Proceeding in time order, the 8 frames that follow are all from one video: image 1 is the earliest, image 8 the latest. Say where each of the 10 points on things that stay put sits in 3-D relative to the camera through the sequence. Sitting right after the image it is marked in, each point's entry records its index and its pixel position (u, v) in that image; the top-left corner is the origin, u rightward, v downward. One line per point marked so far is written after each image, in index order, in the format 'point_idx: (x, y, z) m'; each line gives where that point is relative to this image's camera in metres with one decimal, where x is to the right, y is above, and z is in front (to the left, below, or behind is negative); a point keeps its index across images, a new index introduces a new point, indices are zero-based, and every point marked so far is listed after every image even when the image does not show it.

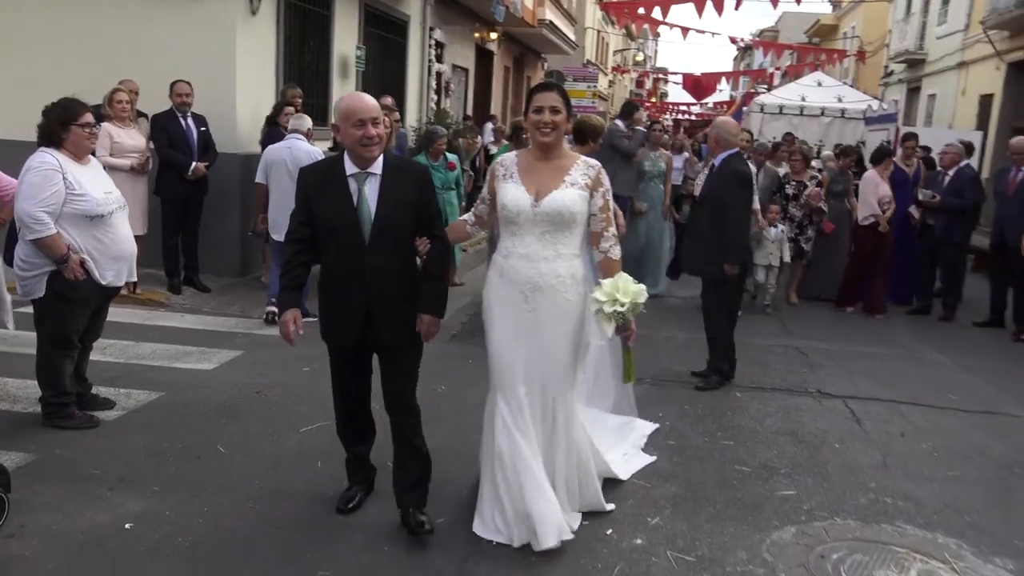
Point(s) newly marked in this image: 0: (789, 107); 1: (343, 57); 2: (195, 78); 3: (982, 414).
0: (+5.3, +3.4, +16.6) m
1: (-2.2, +3.0, +11.3) m
2: (-3.1, +2.1, +8.7) m
3: (+3.1, -0.8, +5.9) m
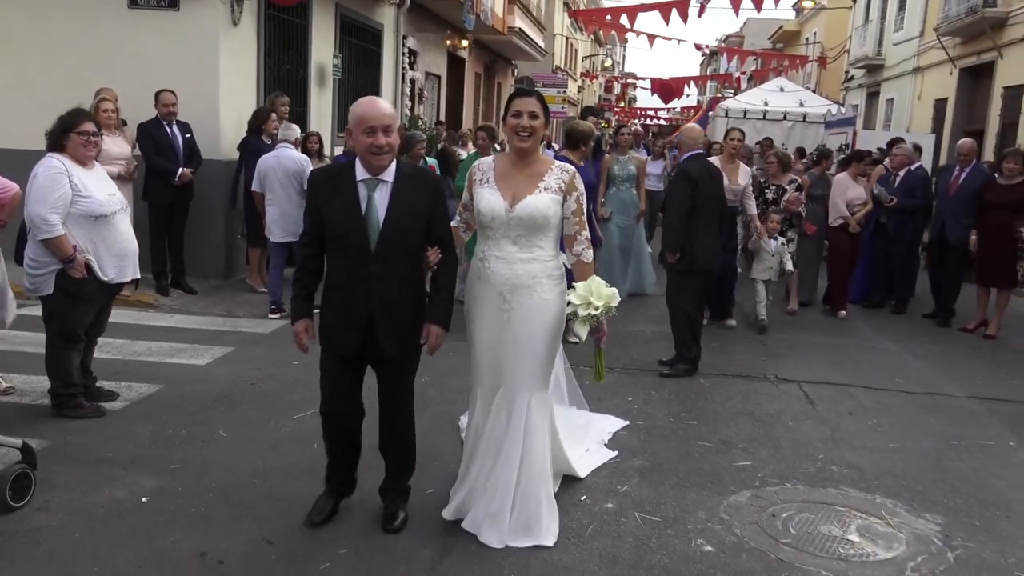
0: (+4.7, +3.5, +17.2) m
1: (-2.5, +2.9, +11.6) m
2: (-3.4, +2.1, +9.0) m
3: (+3.0, -0.8, +6.4) m
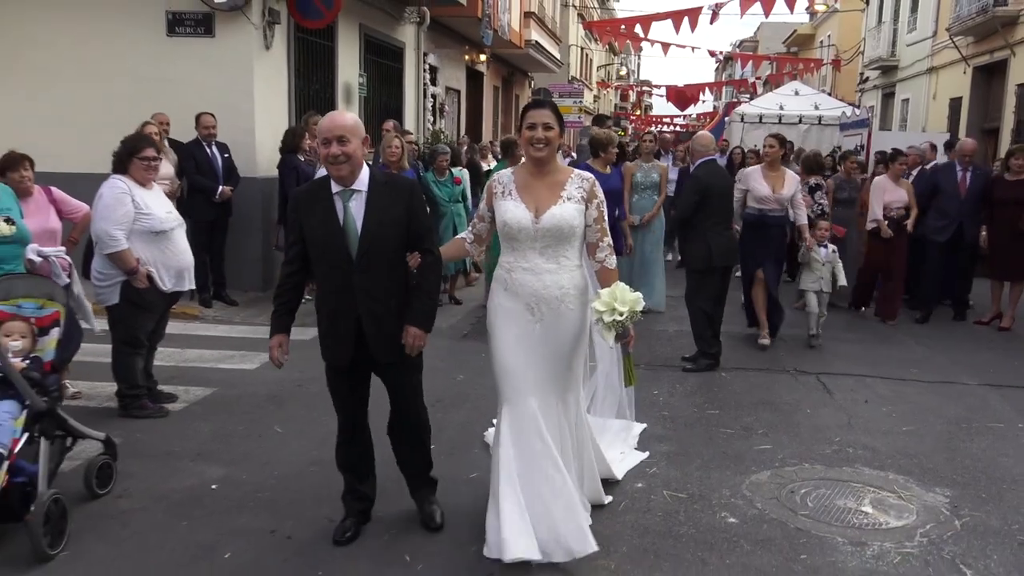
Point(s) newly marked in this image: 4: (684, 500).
0: (+5.1, +3.4, +17.5) m
1: (-2.3, +2.8, +12.1) m
2: (-3.1, +1.9, +9.4) m
3: (+3.2, -0.7, +6.6) m
4: (+0.8, -1.0, +4.3) m
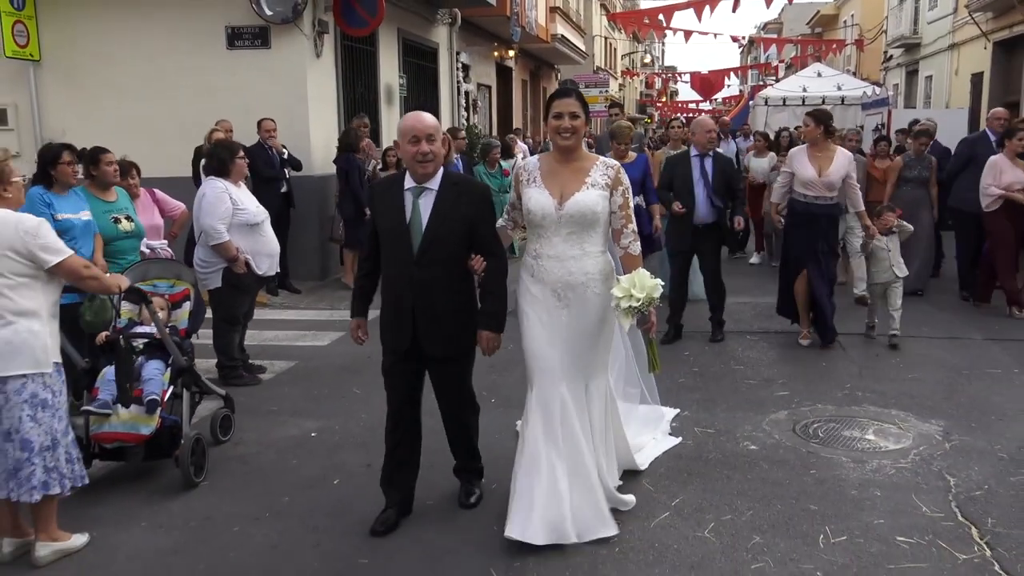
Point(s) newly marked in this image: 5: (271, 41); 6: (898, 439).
0: (+5.7, +3.9, +18.0) m
1: (-1.8, +3.0, +12.9) m
2: (-2.7, +2.0, +10.3) m
3: (+3.6, -0.4, +7.3) m
4: (+1.1, -0.8, +5.0) m
5: (-2.8, +2.8, +10.1) m
6: (+2.1, -0.8, +4.8) m
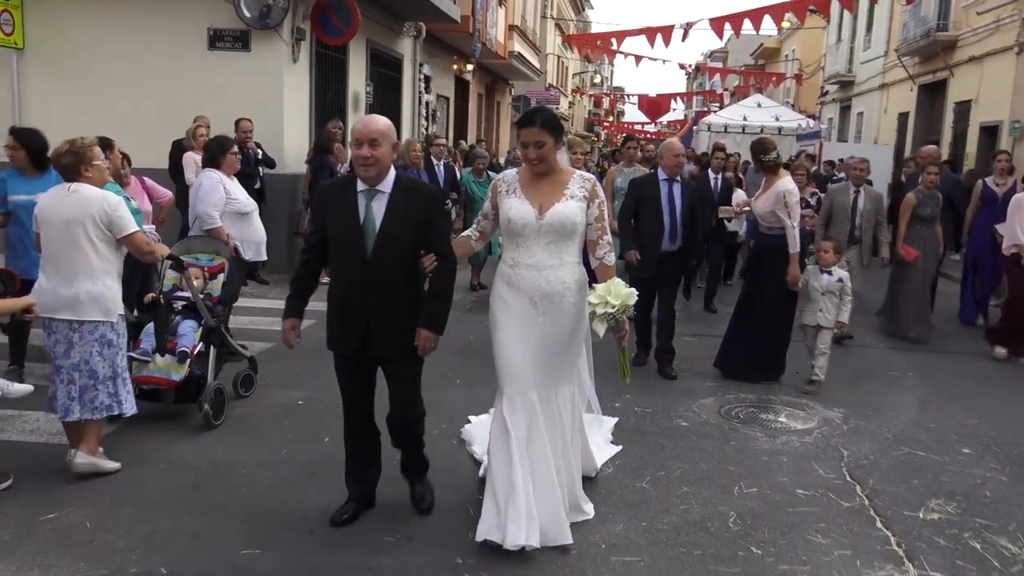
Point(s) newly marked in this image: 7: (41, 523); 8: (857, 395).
0: (+4.8, +3.5, +19.2) m
1: (-2.4, +3.0, +13.5) m
2: (-3.2, +2.2, +10.9) m
3: (+3.2, -0.6, +8.3) m
4: (+0.9, -0.8, +5.8) m
5: (-3.2, +3.0, +10.7) m
6: (+1.9, -0.9, +5.7) m
7: (-2.1, -1.0, +3.9) m
8: (+2.5, -0.8, +6.5) m
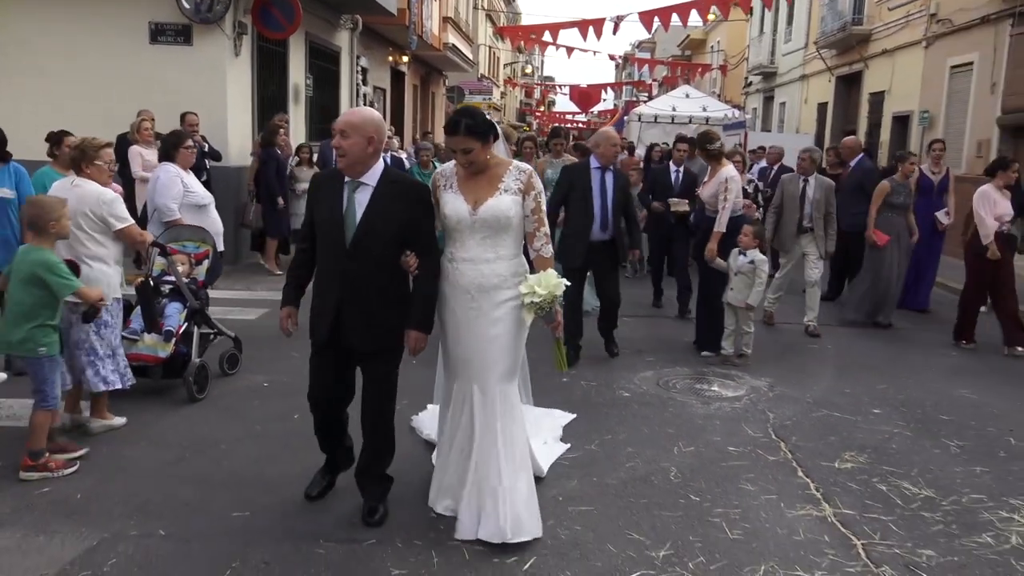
0: (+3.4, +3.9, +19.8) m
1: (-3.4, +3.1, +13.7) m
2: (-3.9, +2.3, +11.0) m
3: (+2.7, -0.4, +8.9) m
4: (+0.6, -0.7, +6.3) m
5: (-3.9, +3.1, +10.8) m
6: (+1.6, -0.7, +6.2) m
7: (-2.2, -1.0, +4.1) m
8: (+2.2, -0.6, +7.1) m
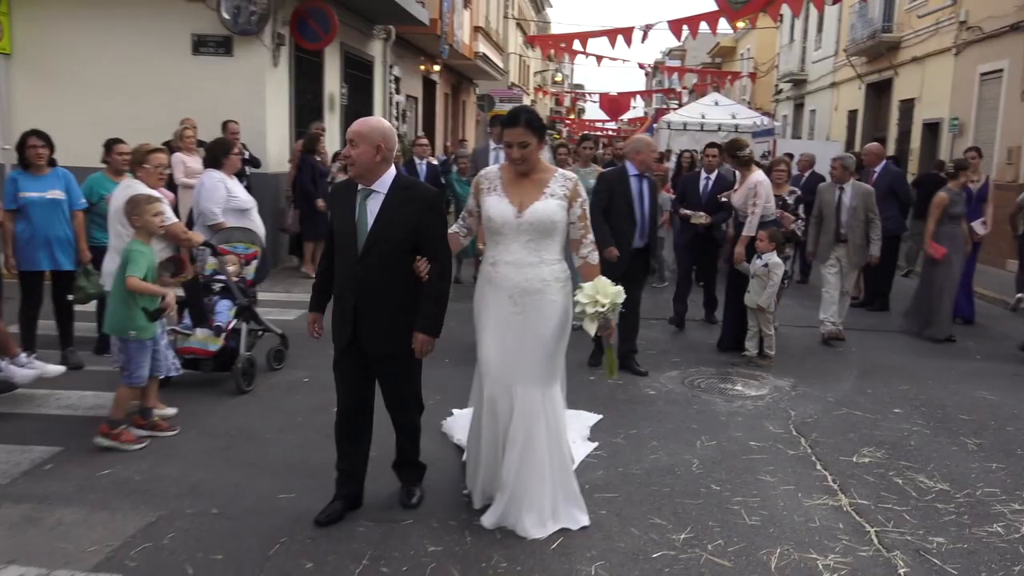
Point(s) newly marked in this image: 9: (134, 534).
0: (+4.0, +3.7, +20.0) m
1: (-2.9, +3.1, +14.1) m
2: (-3.5, +2.2, +11.4) m
3: (+3.0, -0.4, +9.0) m
4: (+0.8, -0.7, +6.5) m
5: (-3.5, +3.0, +11.2) m
6: (+1.8, -0.7, +6.4) m
7: (-2.1, -1.0, +4.4) m
8: (+2.4, -0.7, +7.2) m
9: (-1.6, -1.1, +3.8) m
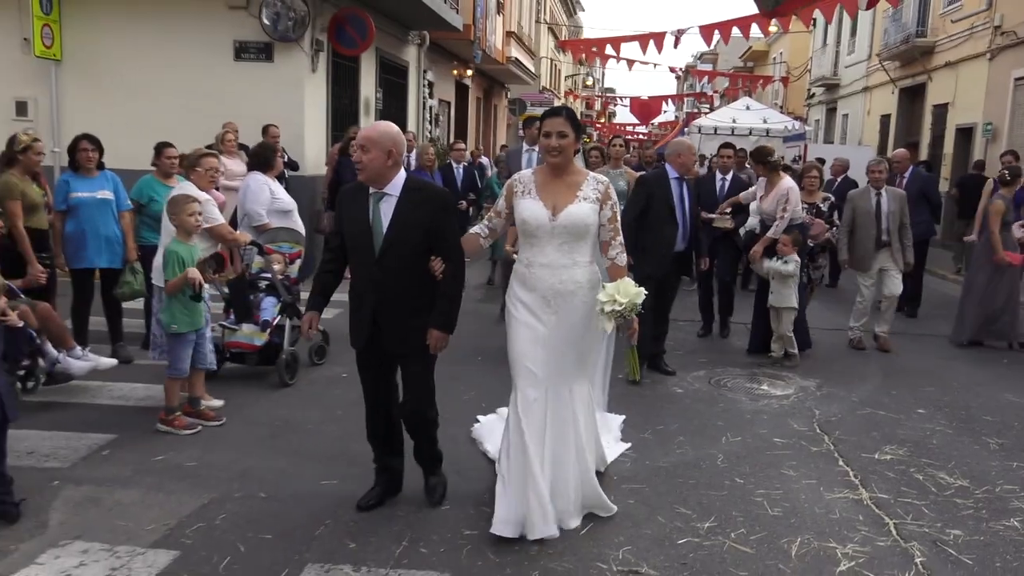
0: (+4.8, +3.6, +20.1) m
1: (-2.4, +3.1, +14.4) m
2: (-3.1, +2.2, +11.7) m
3: (+3.3, -0.4, +9.1) m
4: (+1.0, -0.7, +6.7) m
5: (-3.1, +3.0, +11.5) m
6: (+2.0, -0.8, +6.6) m
7: (-1.9, -0.9, +4.7) m
8: (+2.6, -0.7, +7.3) m
9: (-1.5, -1.0, +4.1) m
